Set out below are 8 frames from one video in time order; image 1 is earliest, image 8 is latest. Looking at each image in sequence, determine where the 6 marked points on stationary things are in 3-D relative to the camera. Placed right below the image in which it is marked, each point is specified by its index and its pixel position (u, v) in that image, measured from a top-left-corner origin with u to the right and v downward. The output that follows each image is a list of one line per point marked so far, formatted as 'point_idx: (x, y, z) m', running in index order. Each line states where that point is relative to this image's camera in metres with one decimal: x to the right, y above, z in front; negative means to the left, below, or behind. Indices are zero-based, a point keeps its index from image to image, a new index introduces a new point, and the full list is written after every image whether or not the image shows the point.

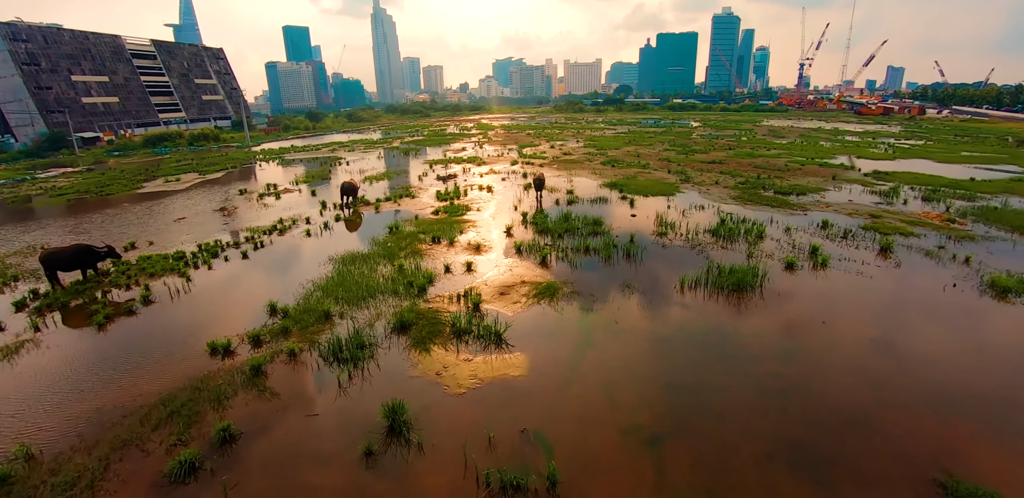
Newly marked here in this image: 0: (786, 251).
0: (+7.9, 0.0, +12.9) m
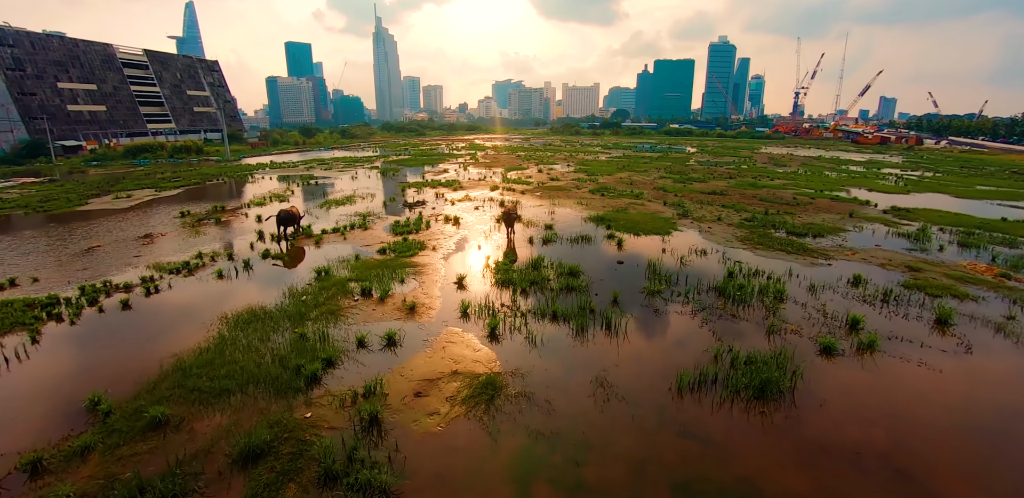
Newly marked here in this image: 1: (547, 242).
0: (+6.7, -1.6, +9.8) m
1: (+1.2, +0.2, +15.5) m
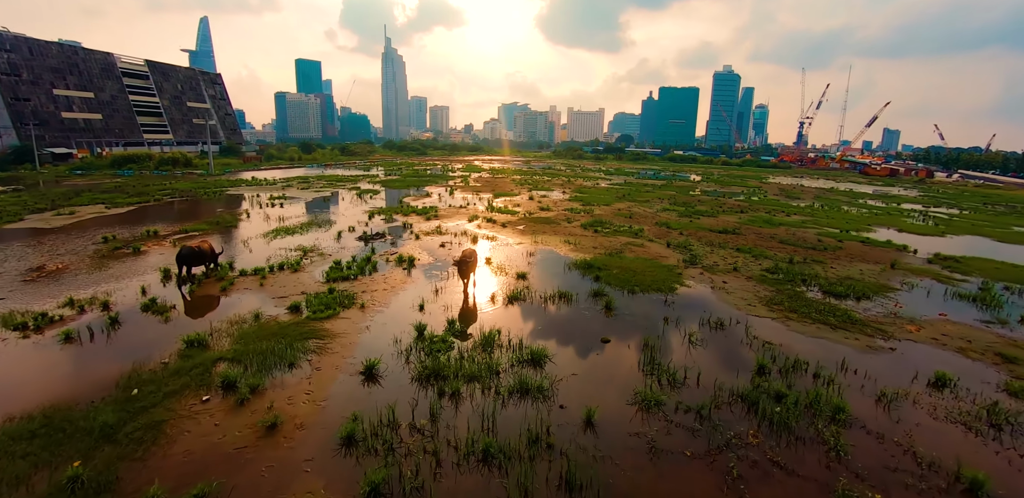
0: (+5.4, -3.1, +6.0) m
1: (0.0, -1.4, +11.9) m
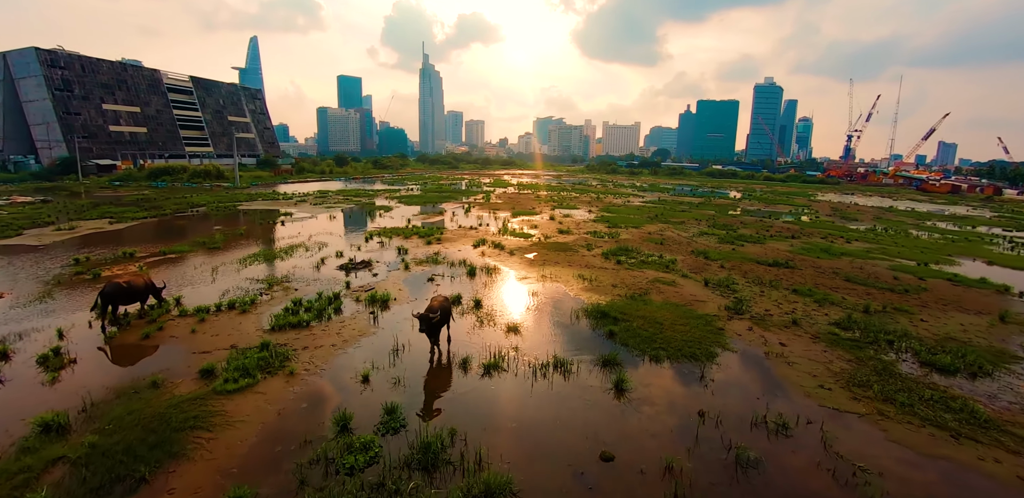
0: (+4.5, -4.1, +2.6) m
1: (-0.4, -2.4, +8.9) m
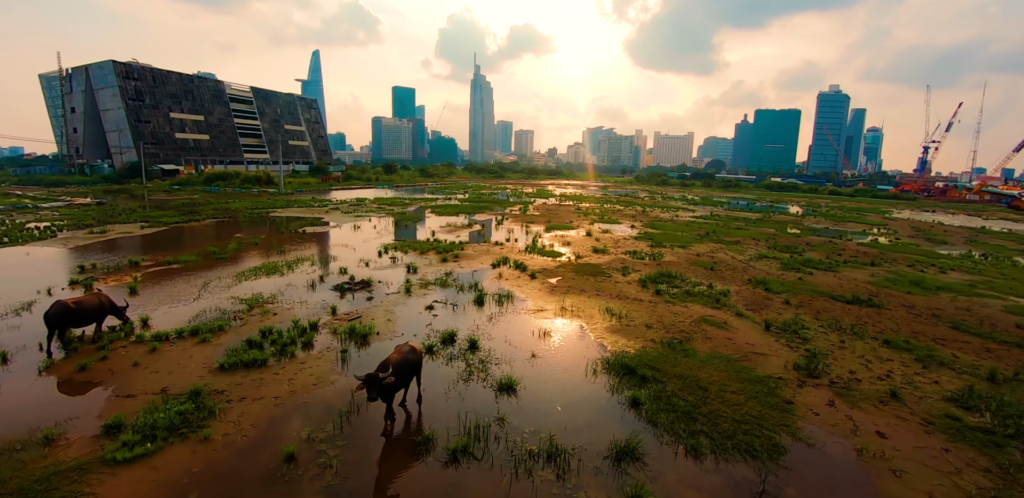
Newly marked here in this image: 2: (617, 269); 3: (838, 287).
0: (+3.4, -4.7, -0.2) m
1: (-0.7, -3.0, +6.6) m
2: (+4.6, -0.9, +19.4) m
3: (+13.4, -1.6, +18.4) m
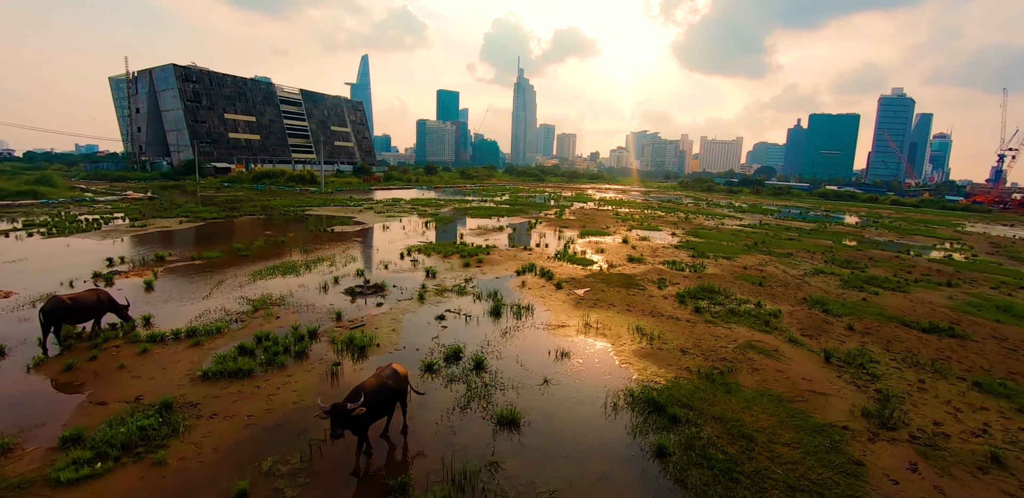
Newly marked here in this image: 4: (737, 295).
0: (+2.7, -4.9, -1.7) m
1: (-0.9, -3.1, +5.4) m
2: (+5.6, -1.3, +17.8) m
3: (+14.2, -2.2, +16.0) m
4: (+8.1, -1.7, +16.2) m
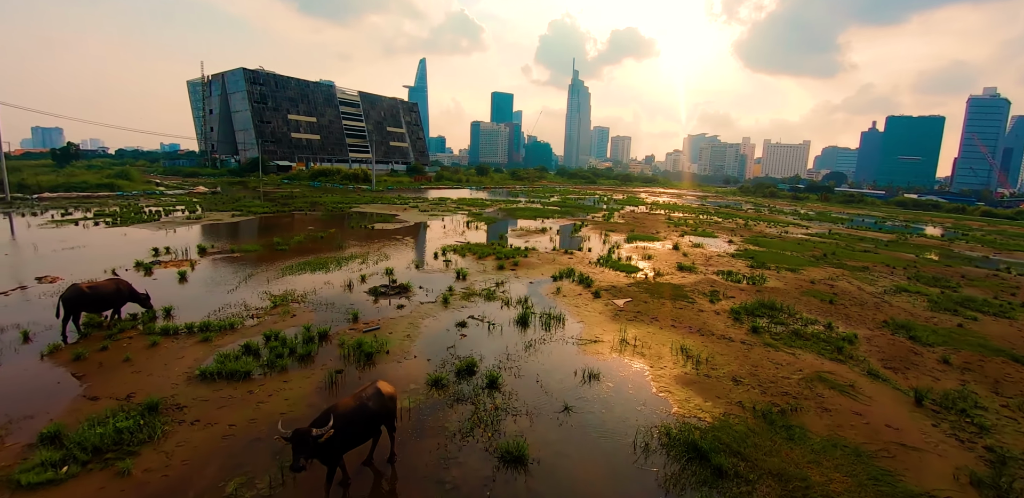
0: (+1.7, -5.0, -3.0) m
1: (-1.0, -3.2, +4.4) m
2: (+6.9, -1.6, +16.0) m
3: (+15.2, -2.8, +13.3) m
4: (+9.1, -2.0, +14.1) m
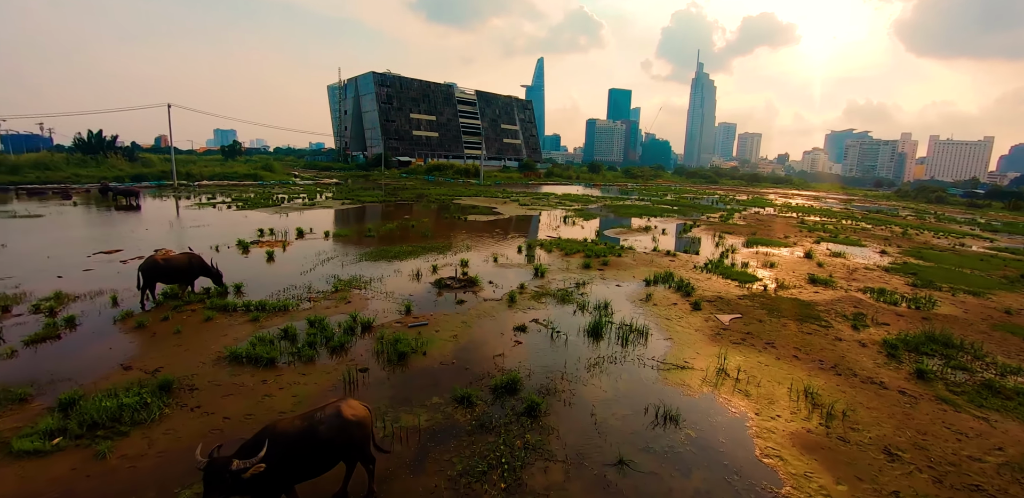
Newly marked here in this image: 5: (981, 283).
0: (-0.5, -4.9, -4.9) m
1: (-1.2, -3.0, +3.0) m
2: (+9.2, -1.9, +12.4) m
3: (+16.6, -3.5, +7.7) m
4: (+10.9, -2.4, +10.0) m
5: (+19.2, -1.5, +18.1) m
